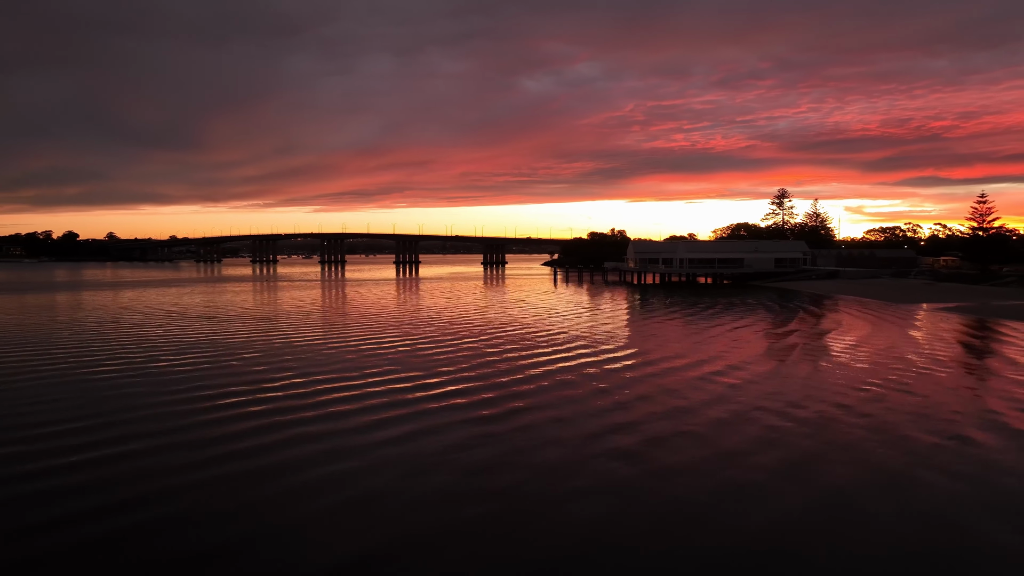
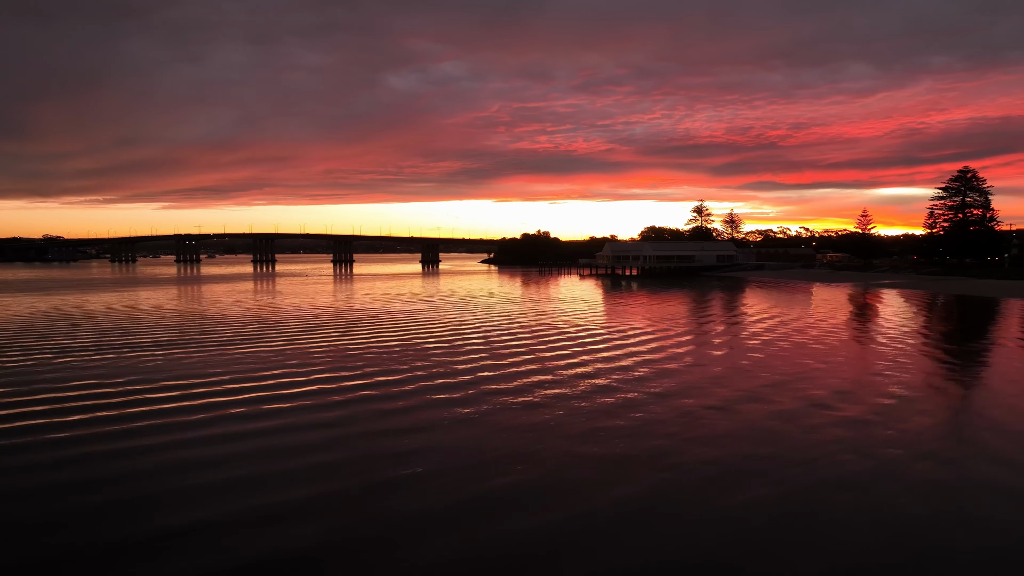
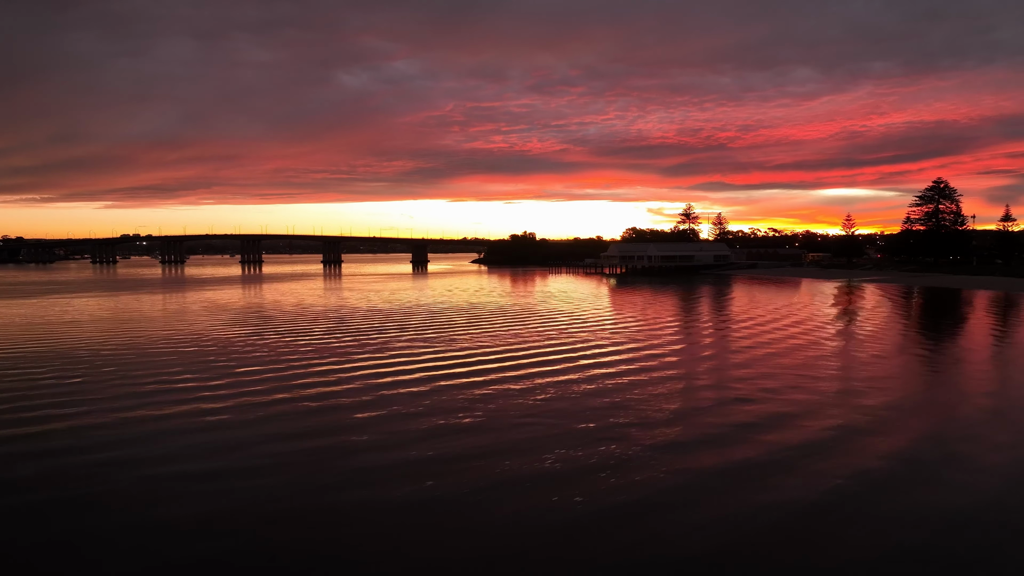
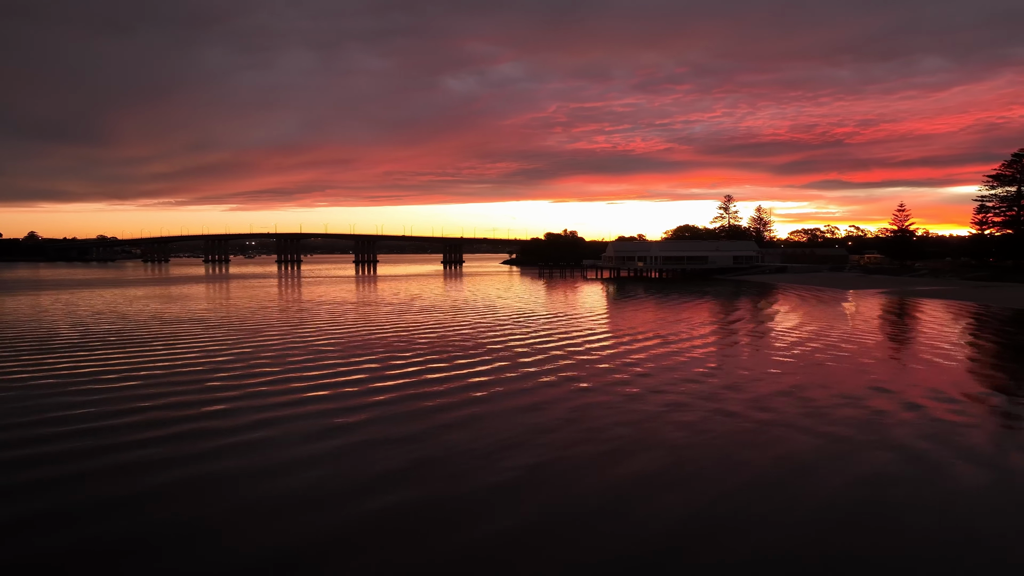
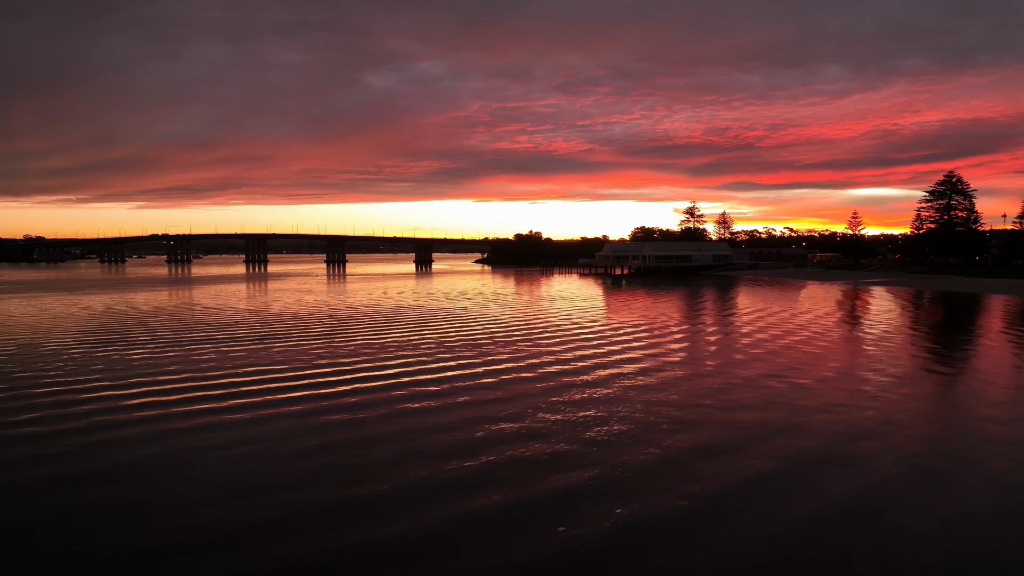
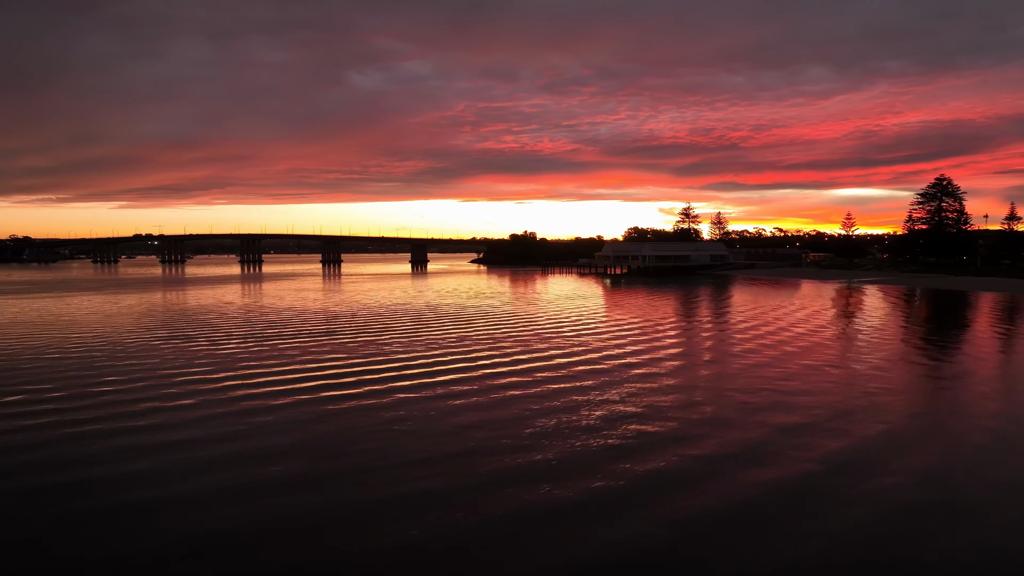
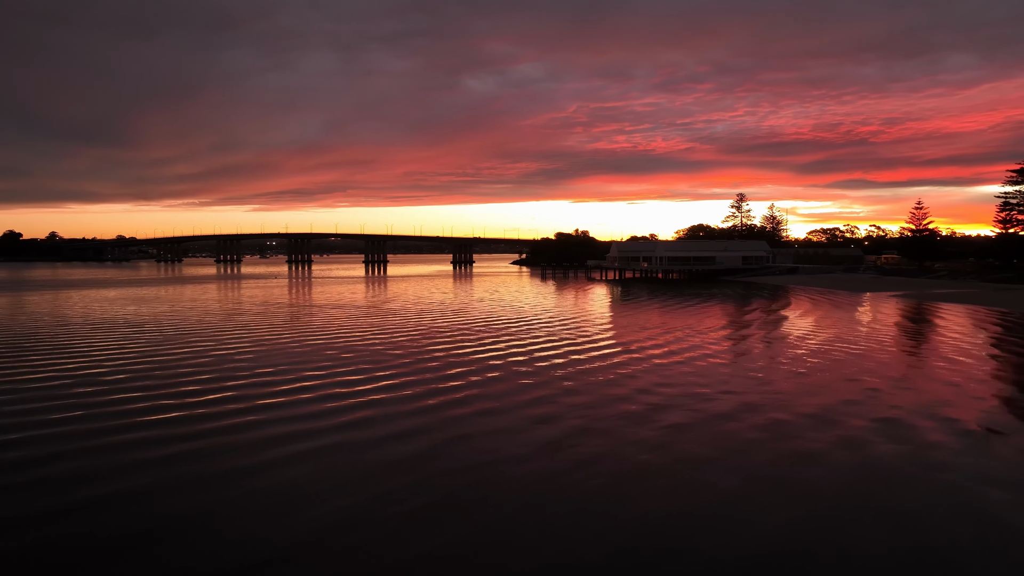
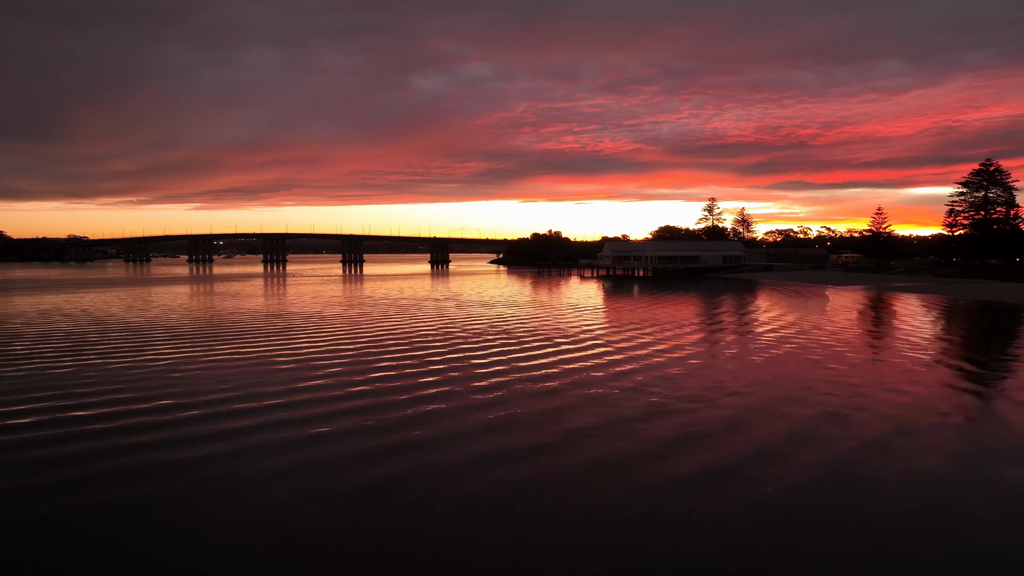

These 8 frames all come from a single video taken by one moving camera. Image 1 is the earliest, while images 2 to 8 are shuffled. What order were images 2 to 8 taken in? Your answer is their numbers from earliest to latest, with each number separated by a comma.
7, 4, 8, 2, 5, 6, 3
